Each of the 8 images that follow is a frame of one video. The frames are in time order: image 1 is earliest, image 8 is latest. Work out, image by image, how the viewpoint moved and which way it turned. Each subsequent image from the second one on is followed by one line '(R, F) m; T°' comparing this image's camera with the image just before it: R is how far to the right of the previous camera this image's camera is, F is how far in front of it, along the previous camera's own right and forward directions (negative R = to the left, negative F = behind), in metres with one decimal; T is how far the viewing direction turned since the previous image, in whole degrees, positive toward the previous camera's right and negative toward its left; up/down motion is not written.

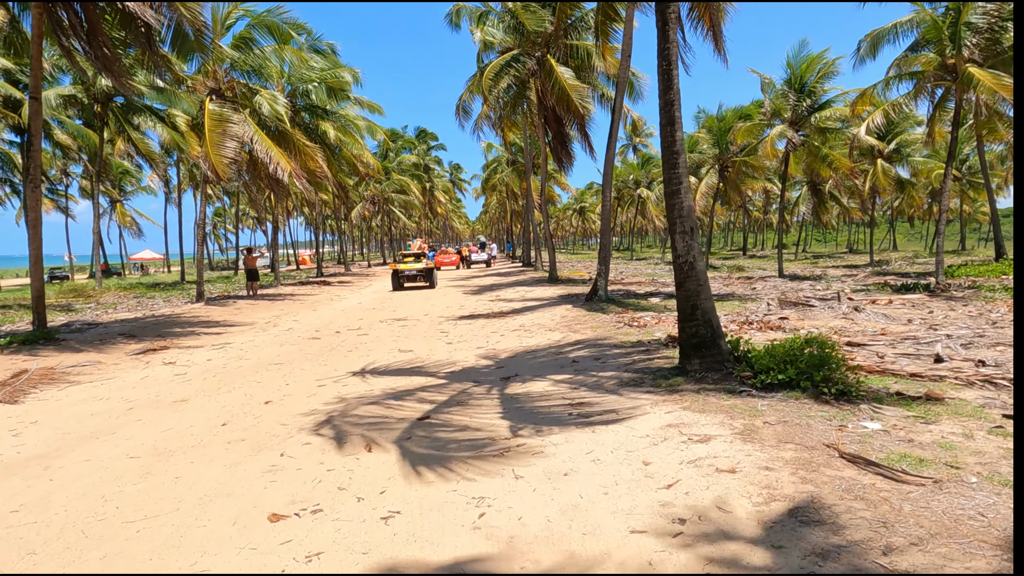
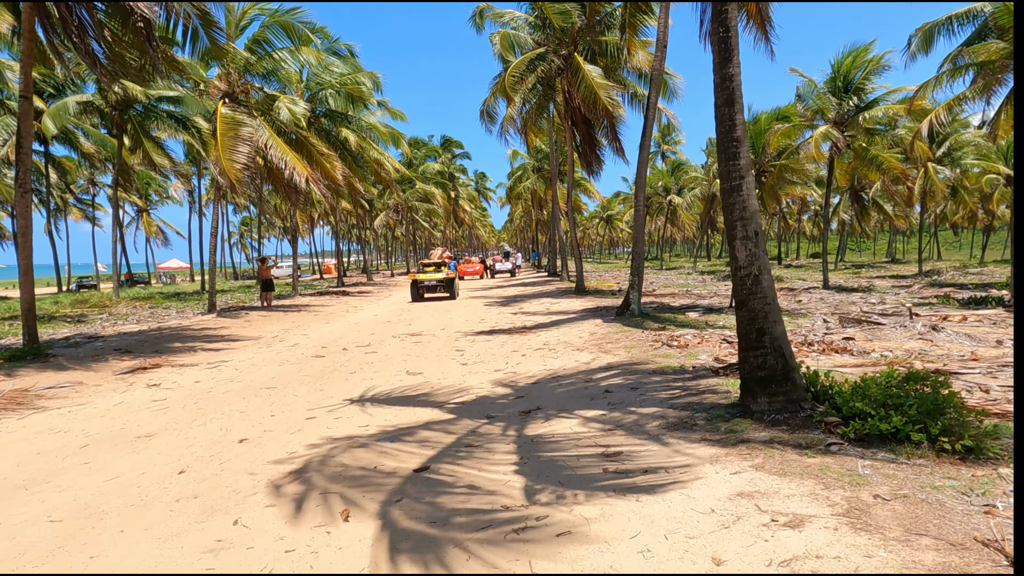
(0.0, +0.9) m; -2°
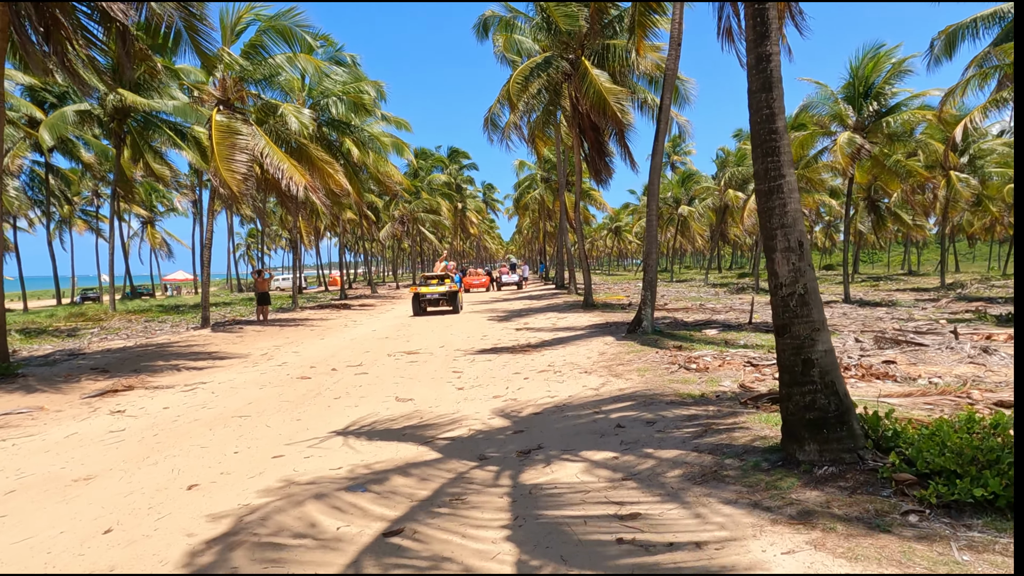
(+0.1, +0.7) m; -1°
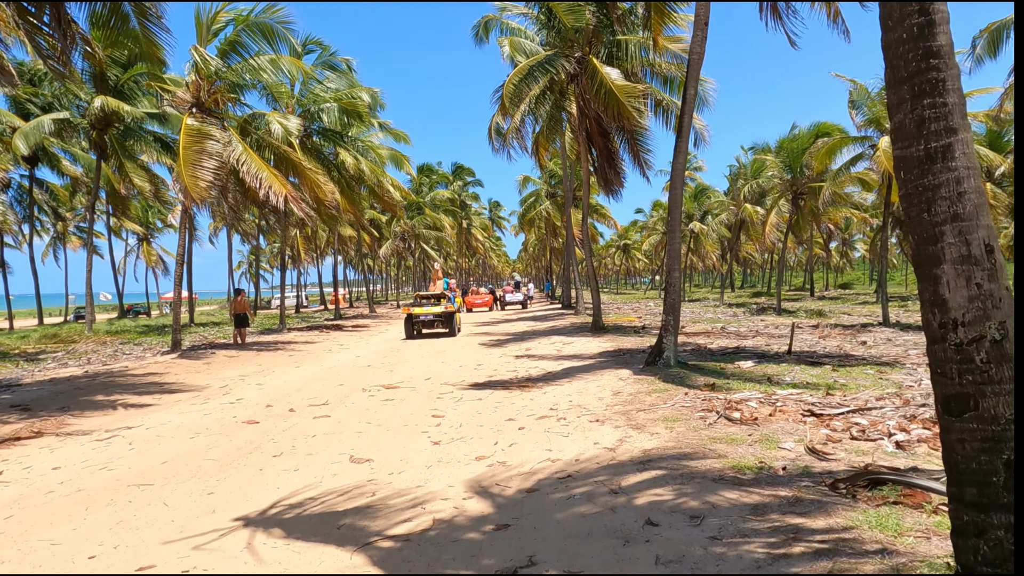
(+0.1, +1.5) m; -1°
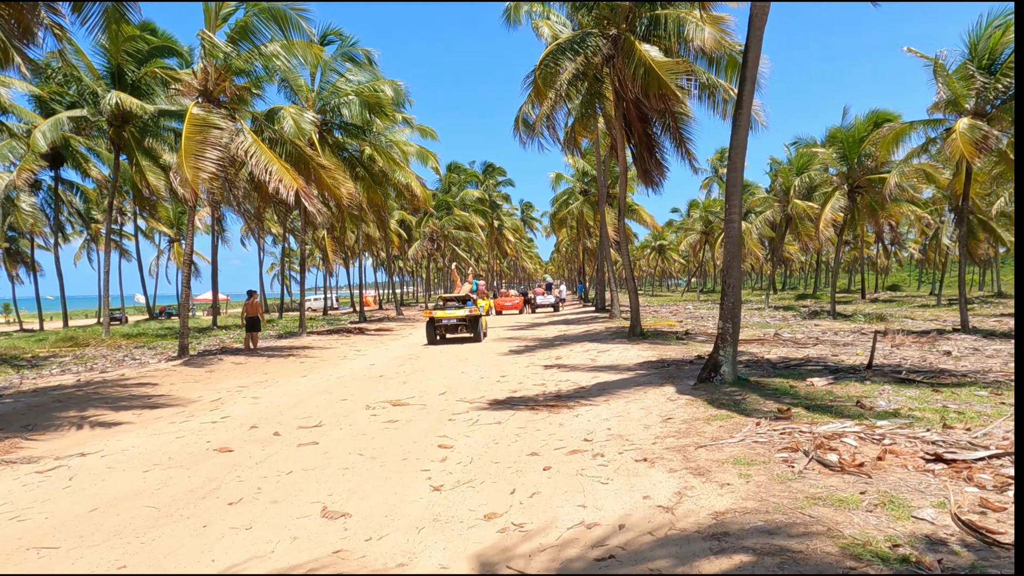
(+0.1, +1.2) m; -3°
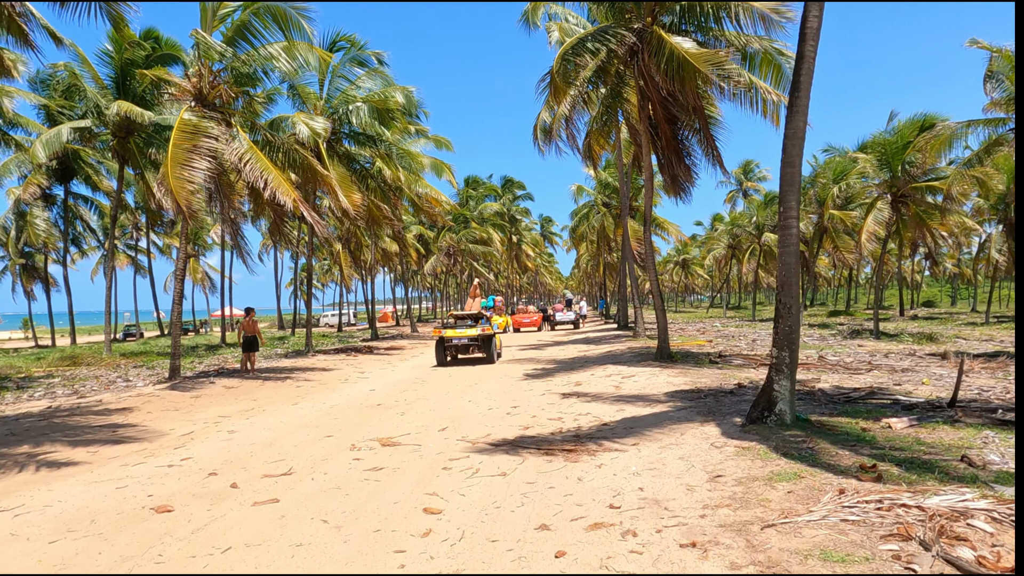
(+0.1, +1.1) m; -2°
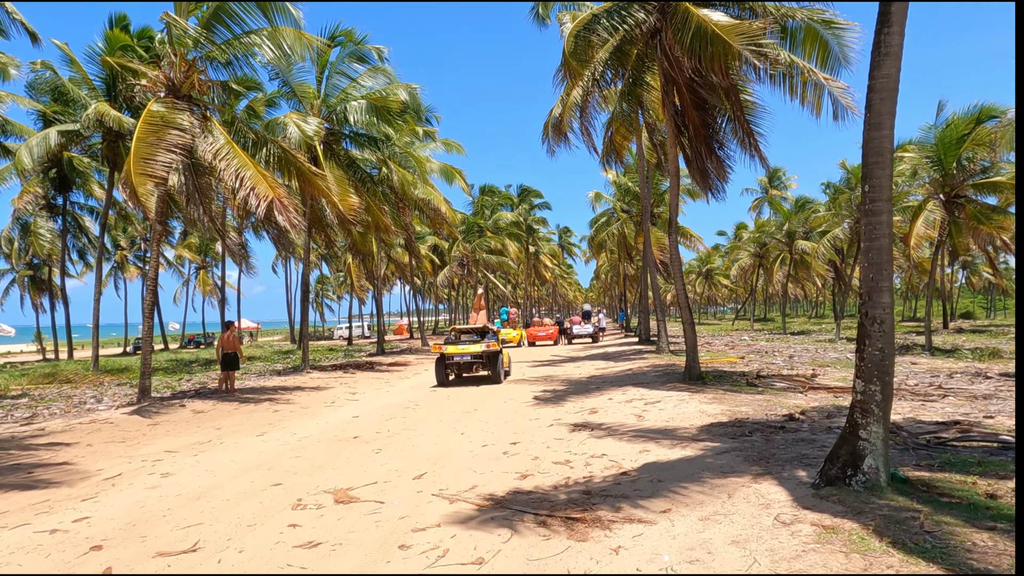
(+0.2, +1.4) m; -2°
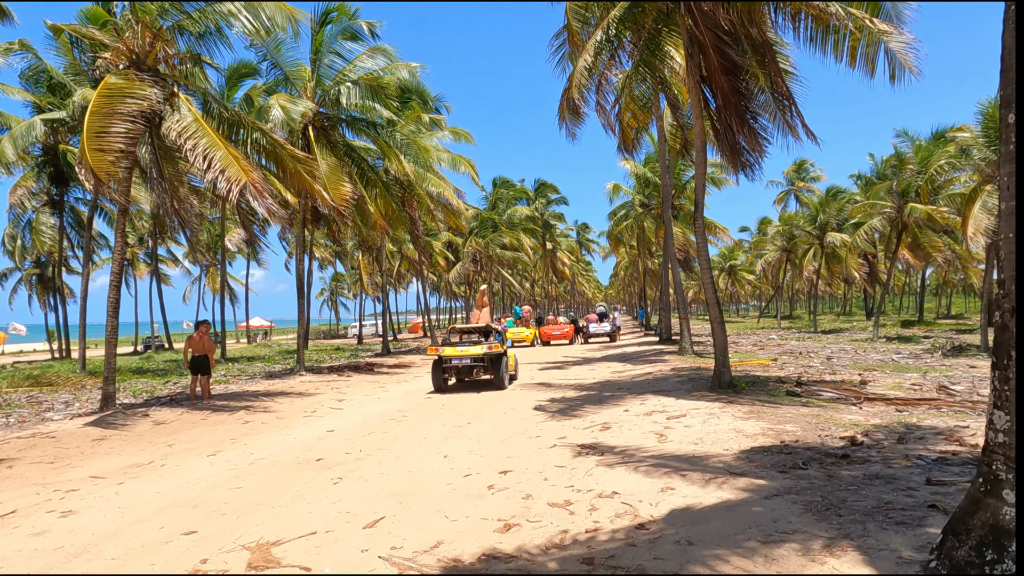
(+0.2, +1.3) m; -2°
